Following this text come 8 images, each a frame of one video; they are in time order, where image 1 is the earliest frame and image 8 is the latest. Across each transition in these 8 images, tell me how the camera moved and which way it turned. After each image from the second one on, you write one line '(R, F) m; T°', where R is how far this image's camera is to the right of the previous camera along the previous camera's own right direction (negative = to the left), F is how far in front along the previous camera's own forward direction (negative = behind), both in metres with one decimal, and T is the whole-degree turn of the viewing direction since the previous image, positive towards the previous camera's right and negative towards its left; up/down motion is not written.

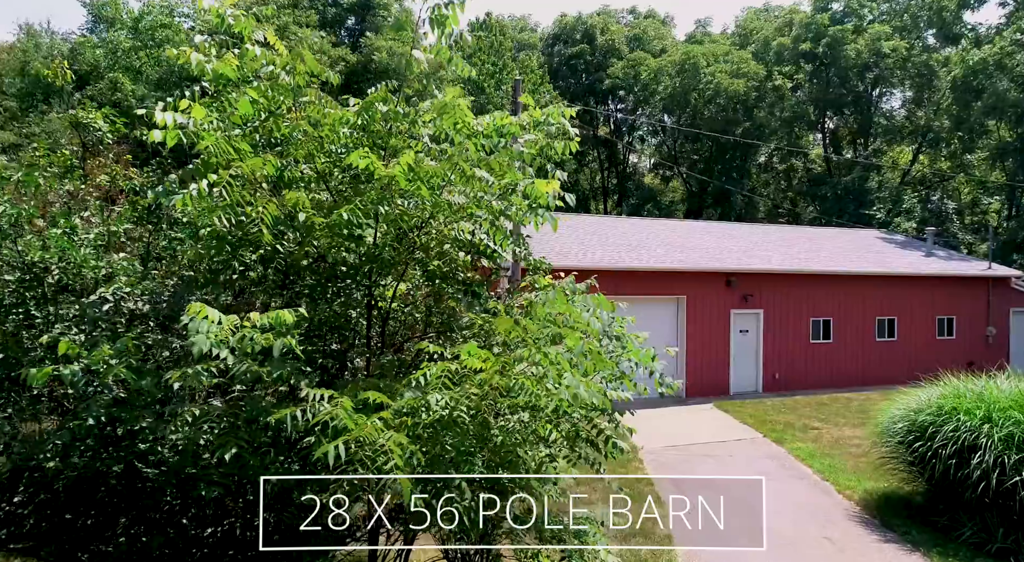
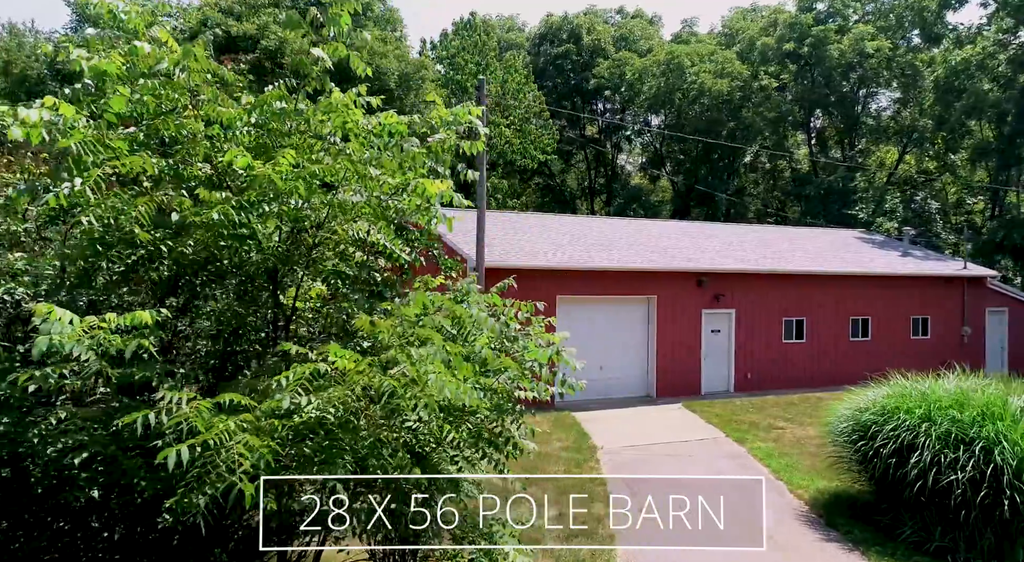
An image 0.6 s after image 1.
(+0.5, 0.0) m; 0°
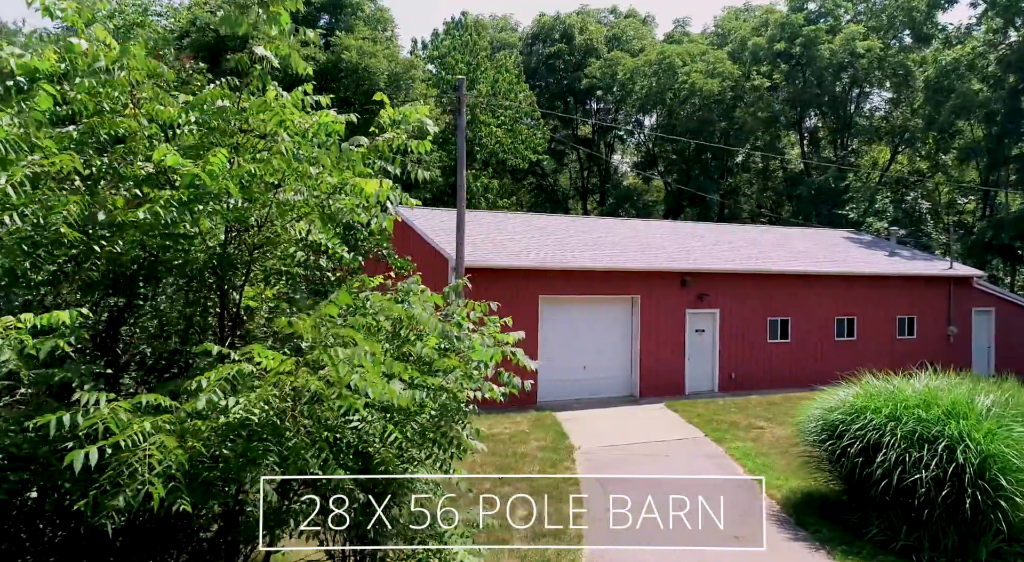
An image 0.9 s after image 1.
(+0.3, 0.0) m; 0°
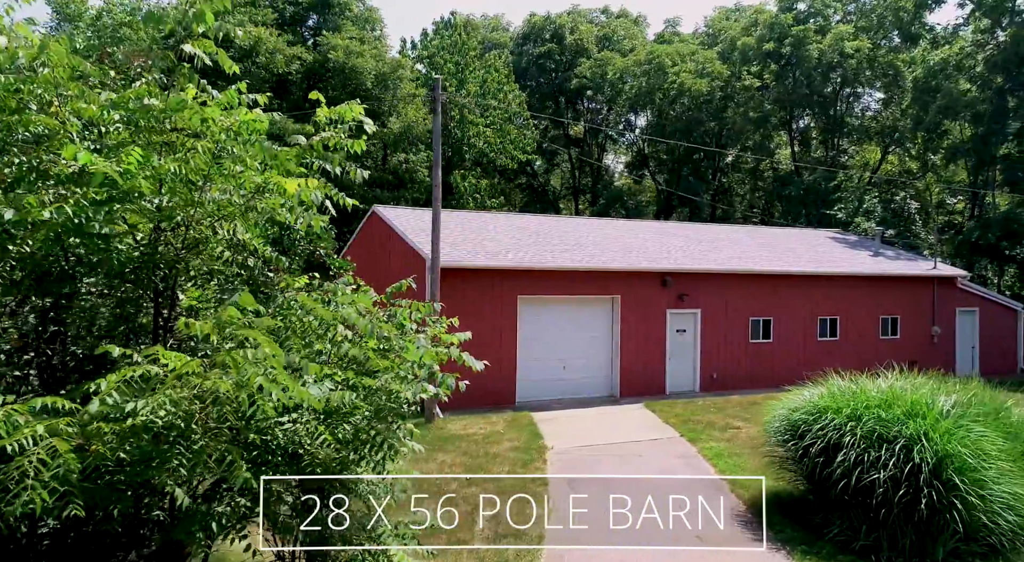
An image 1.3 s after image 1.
(+0.3, 0.0) m; 0°
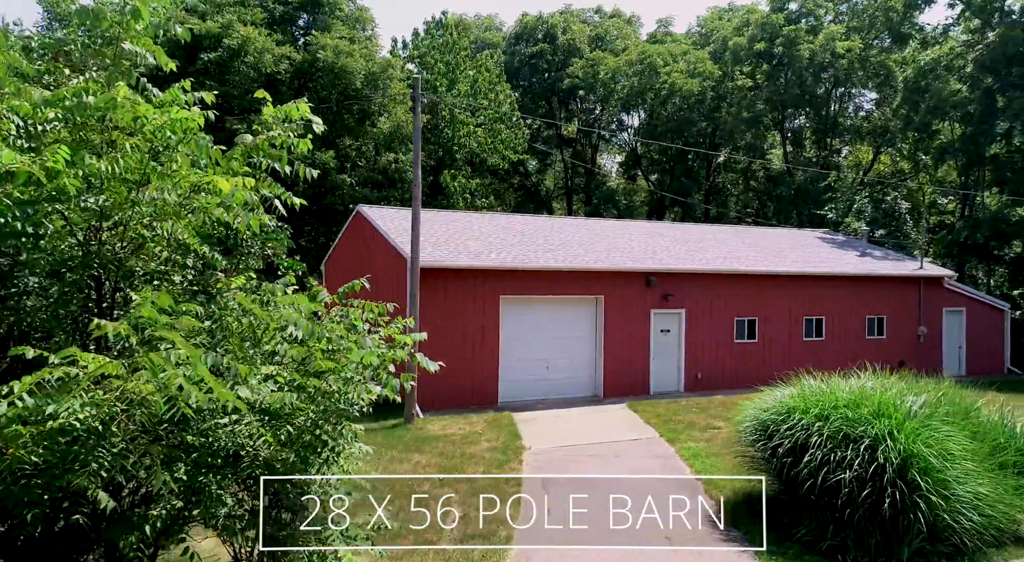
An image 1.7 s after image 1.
(+0.3, 0.0) m; 0°
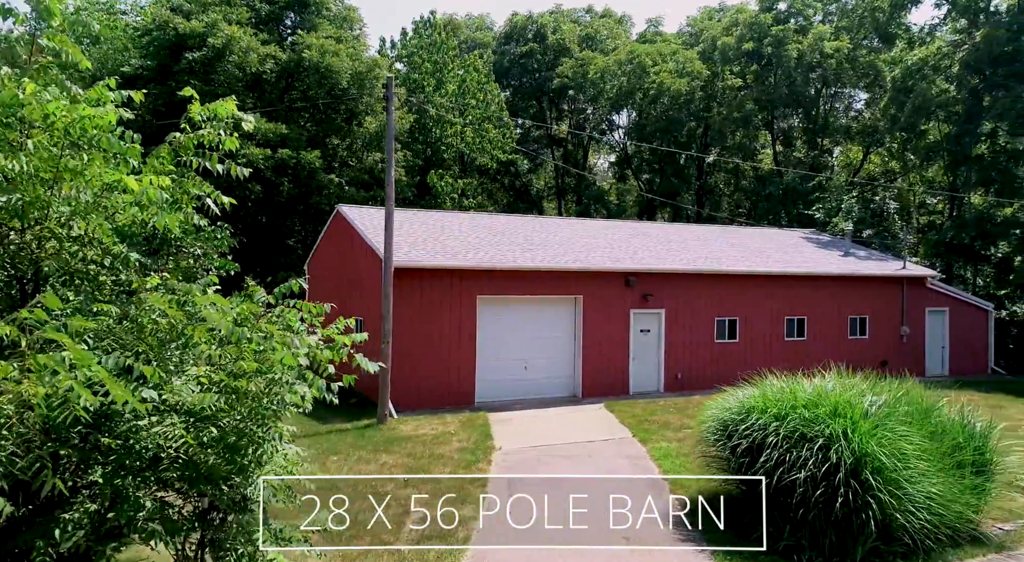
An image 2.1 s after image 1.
(+0.4, 0.0) m; 0°
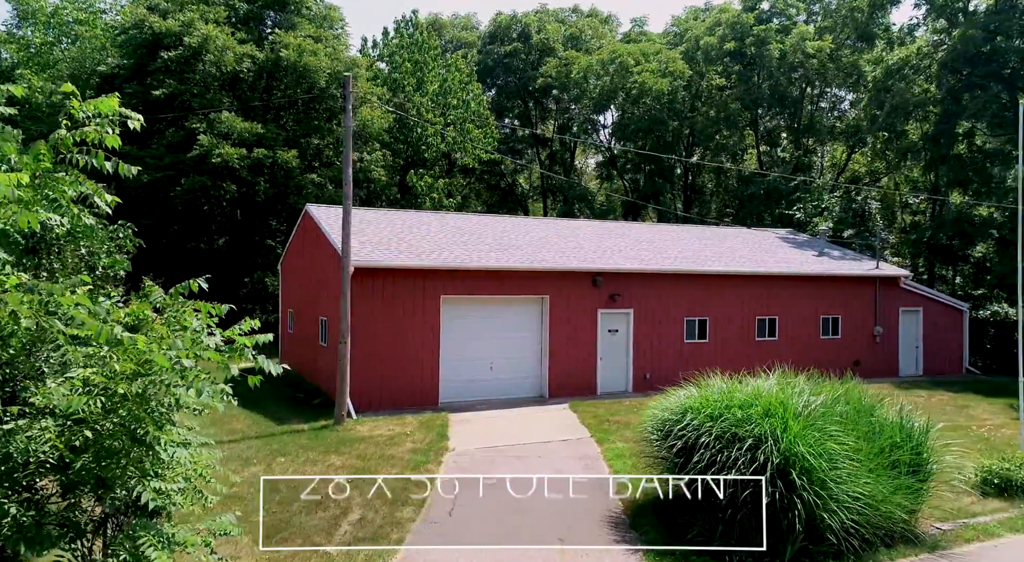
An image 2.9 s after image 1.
(+0.6, 0.0) m; 0°
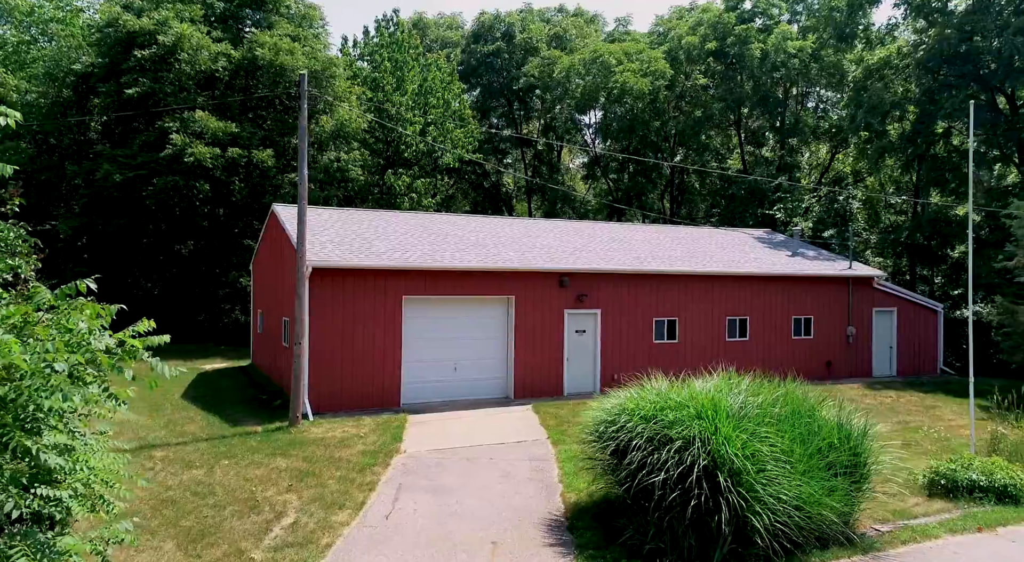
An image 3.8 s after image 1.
(+0.6, +0.1) m; 0°
